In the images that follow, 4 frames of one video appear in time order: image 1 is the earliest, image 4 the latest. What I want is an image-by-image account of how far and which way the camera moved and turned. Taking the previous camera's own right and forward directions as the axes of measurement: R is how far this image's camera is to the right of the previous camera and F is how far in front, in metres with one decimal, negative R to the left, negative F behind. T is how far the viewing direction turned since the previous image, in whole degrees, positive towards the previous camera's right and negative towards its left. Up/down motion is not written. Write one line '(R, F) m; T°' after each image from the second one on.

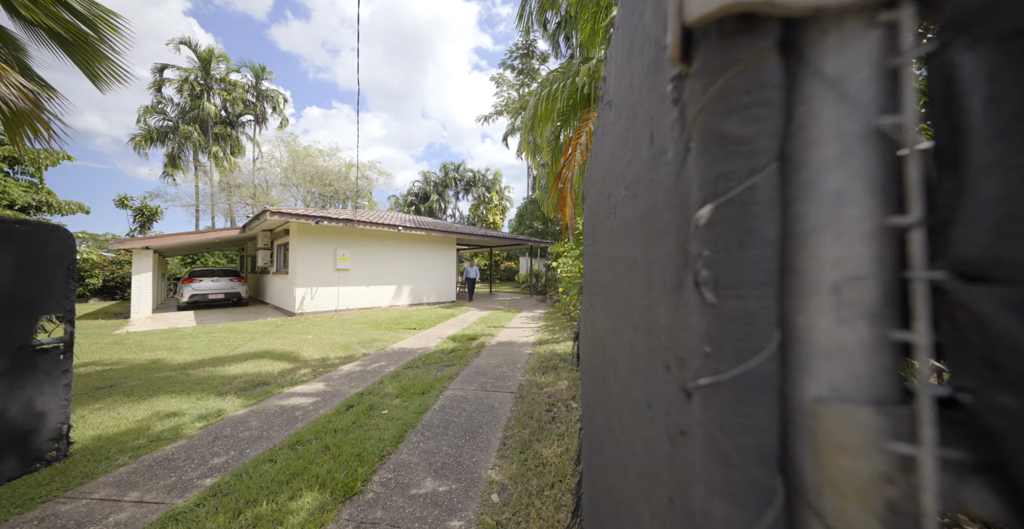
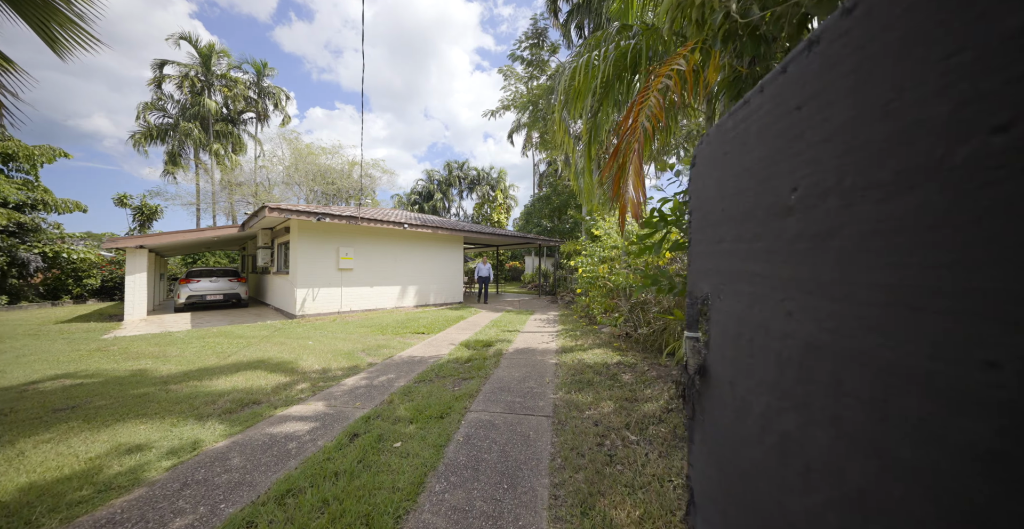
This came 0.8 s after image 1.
(-0.3, +0.5) m; 0°
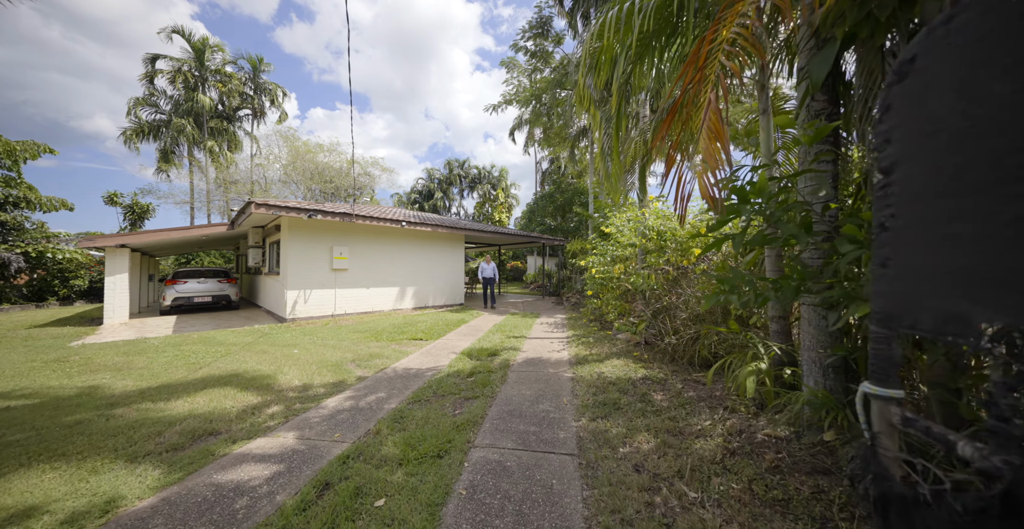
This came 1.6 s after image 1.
(-0.1, +0.6) m; 0°
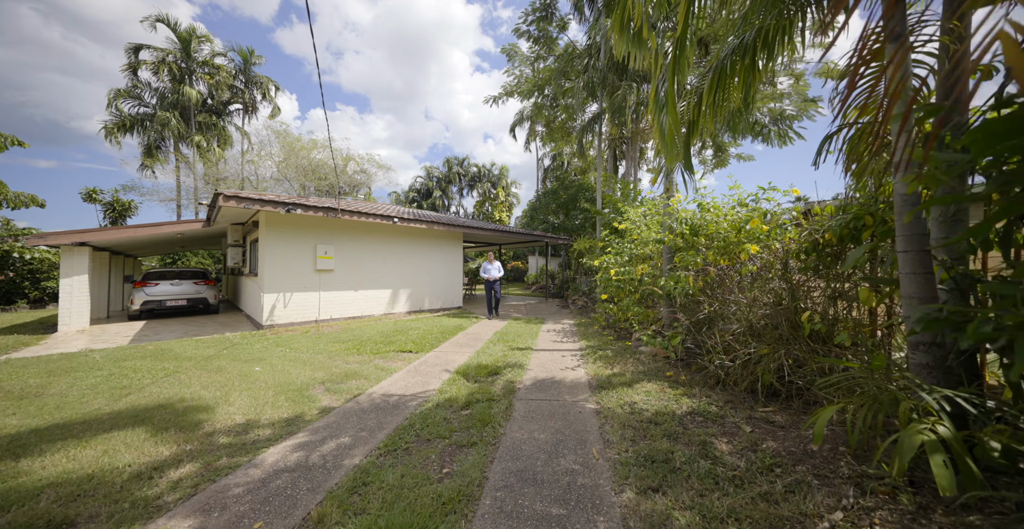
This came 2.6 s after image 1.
(-0.1, +0.9) m; 0°
